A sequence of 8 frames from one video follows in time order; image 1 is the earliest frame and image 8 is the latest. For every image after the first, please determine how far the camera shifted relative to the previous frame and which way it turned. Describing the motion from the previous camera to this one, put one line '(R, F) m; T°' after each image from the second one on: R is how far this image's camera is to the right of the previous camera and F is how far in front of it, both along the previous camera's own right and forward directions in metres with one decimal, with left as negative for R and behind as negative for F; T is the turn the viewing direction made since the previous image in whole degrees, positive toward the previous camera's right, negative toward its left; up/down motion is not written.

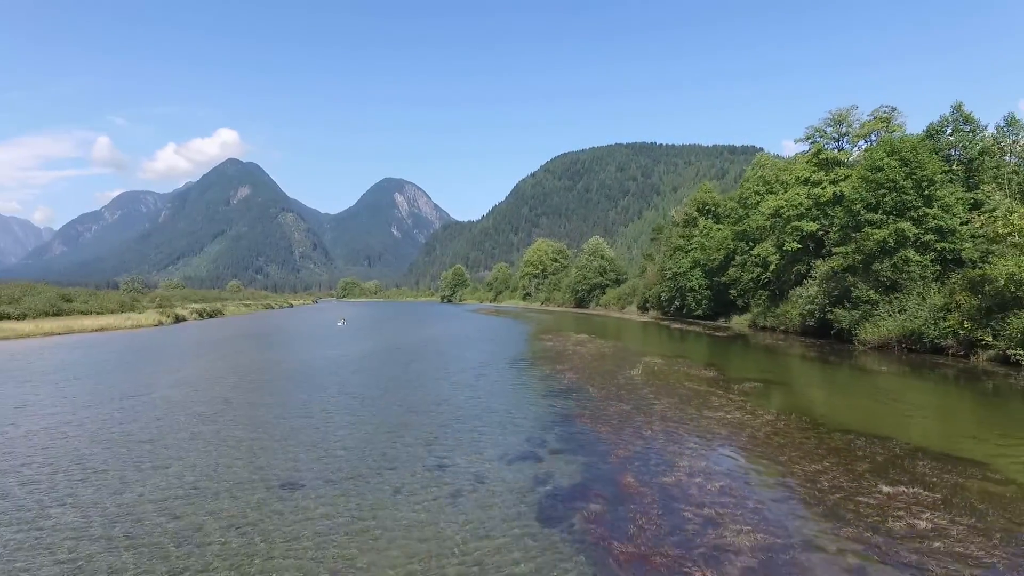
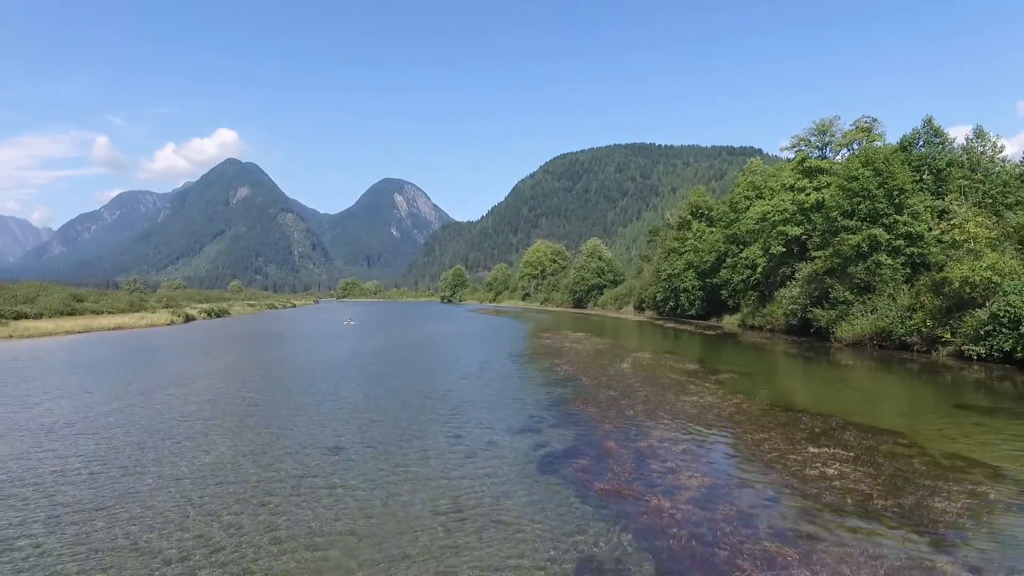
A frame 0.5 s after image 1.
(-0.2, -3.6) m; 0°
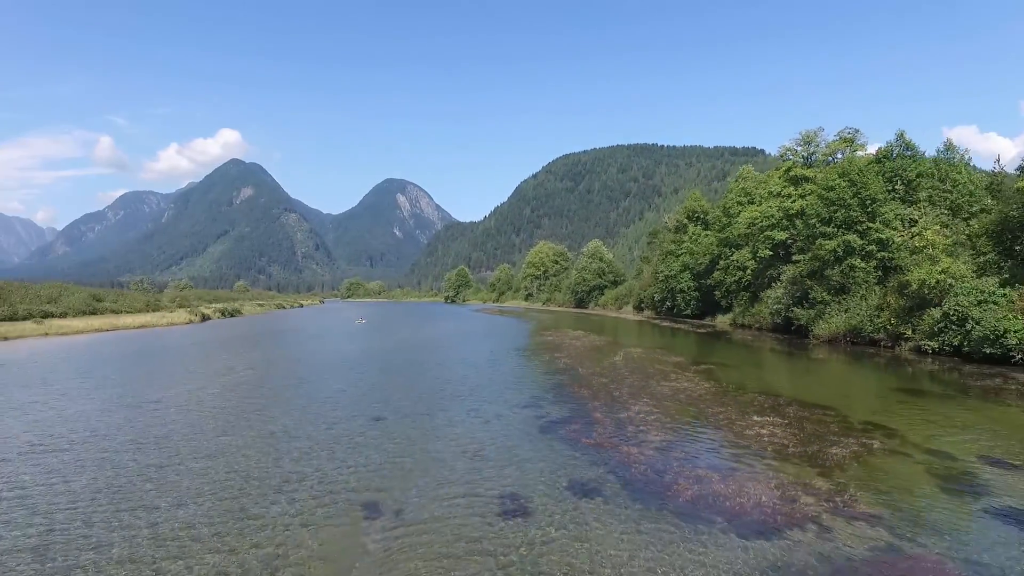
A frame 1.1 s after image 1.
(-0.2, -4.6) m; 0°
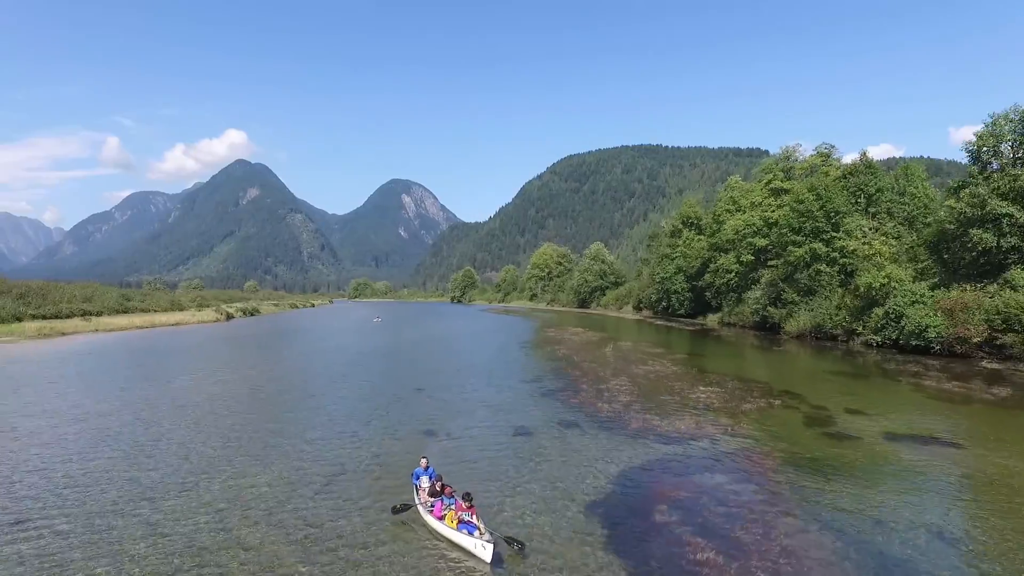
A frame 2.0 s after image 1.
(-0.2, -7.4) m; 0°
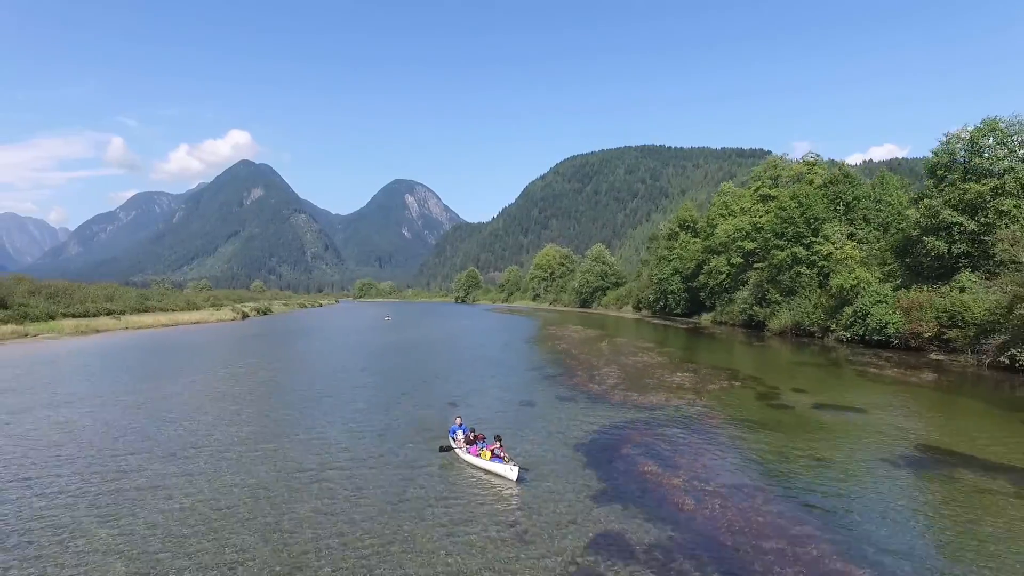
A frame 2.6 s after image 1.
(-0.2, -5.3) m; 0°
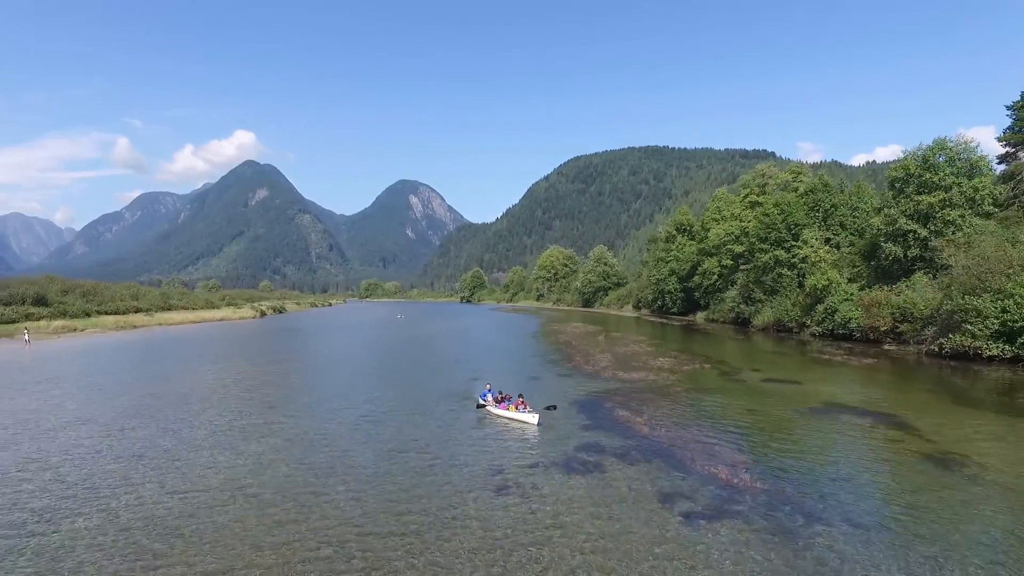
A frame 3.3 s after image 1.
(-0.4, -6.4) m; 0°
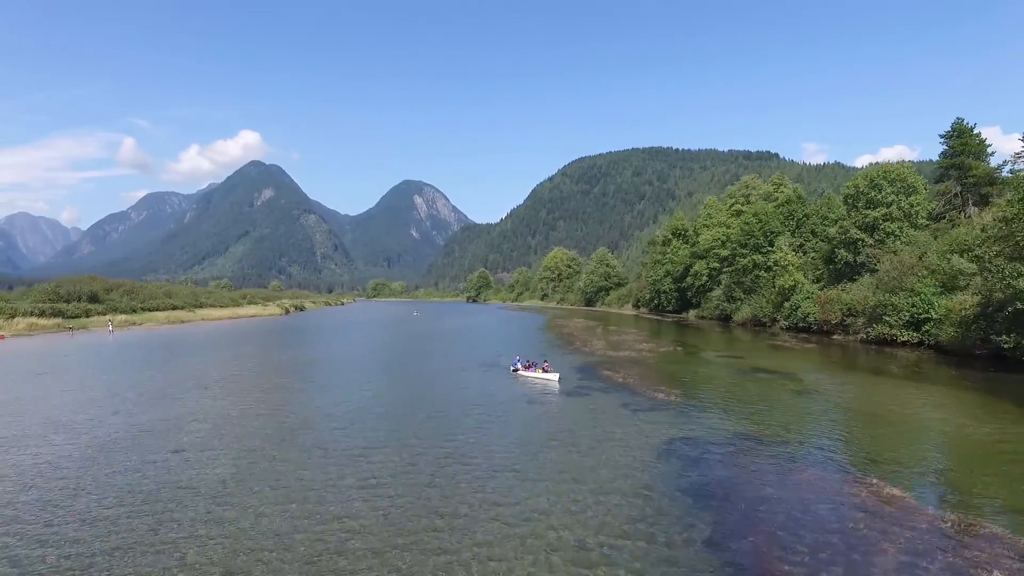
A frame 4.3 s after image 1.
(-0.9, -10.0) m; 0°
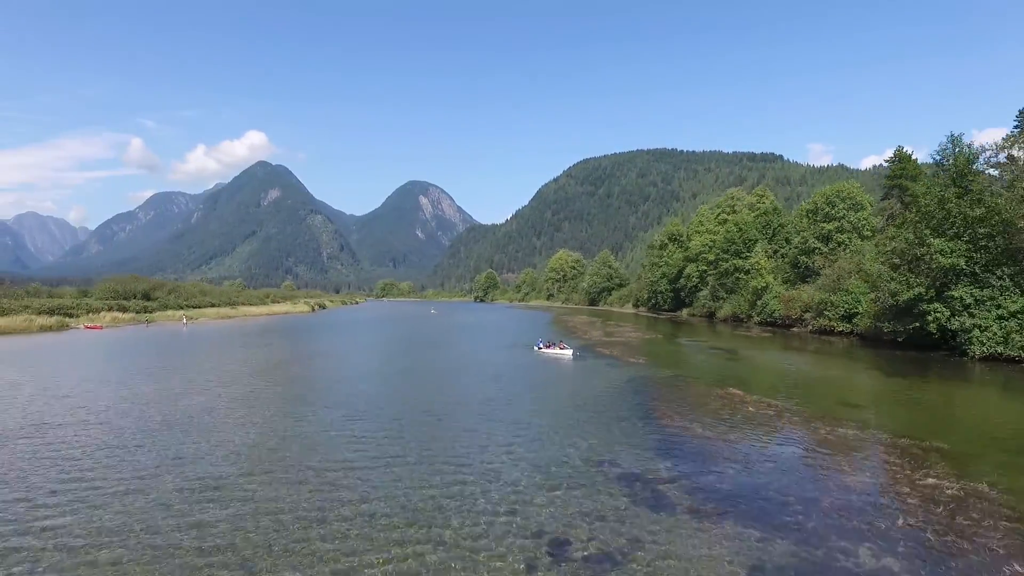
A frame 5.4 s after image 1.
(-1.2, -12.2) m; 0°
